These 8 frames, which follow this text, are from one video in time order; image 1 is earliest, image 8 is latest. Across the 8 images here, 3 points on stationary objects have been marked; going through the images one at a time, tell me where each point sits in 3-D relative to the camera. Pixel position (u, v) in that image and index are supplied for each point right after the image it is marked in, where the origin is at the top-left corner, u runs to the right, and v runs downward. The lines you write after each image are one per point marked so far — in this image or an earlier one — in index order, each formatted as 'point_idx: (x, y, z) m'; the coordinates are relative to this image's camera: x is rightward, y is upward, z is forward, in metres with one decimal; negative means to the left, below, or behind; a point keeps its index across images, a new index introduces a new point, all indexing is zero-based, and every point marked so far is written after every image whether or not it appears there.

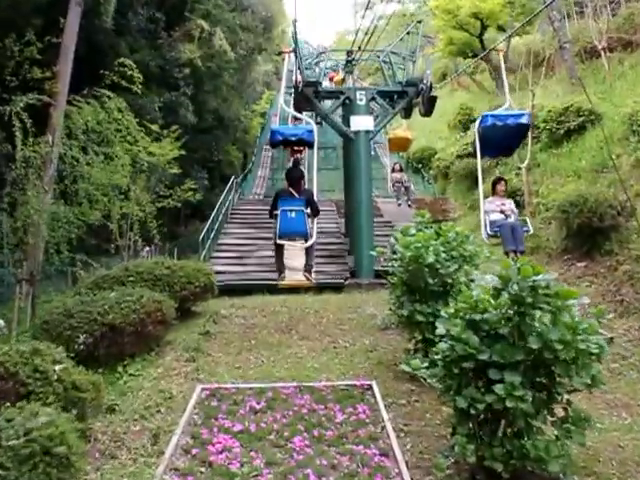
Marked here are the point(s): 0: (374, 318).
0: (+0.8, -1.2, +8.3) m
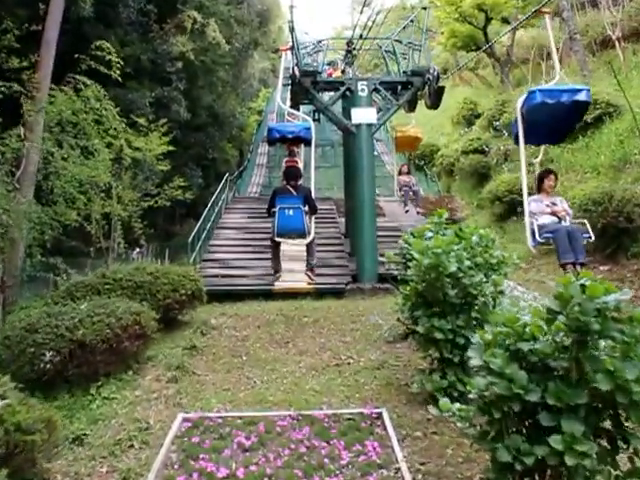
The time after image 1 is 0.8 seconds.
0: (+0.8, -1.2, +7.5) m
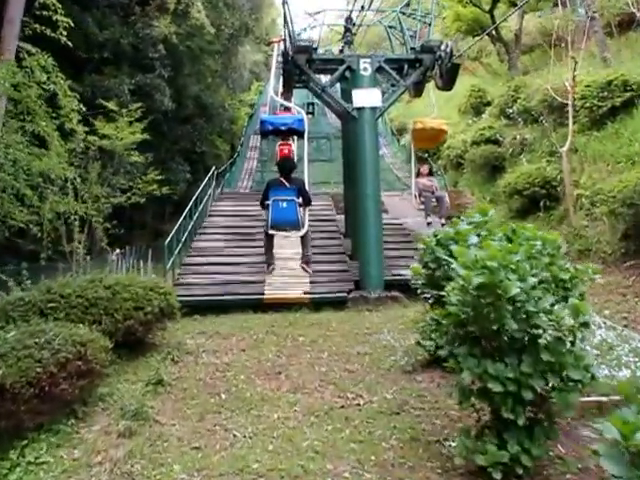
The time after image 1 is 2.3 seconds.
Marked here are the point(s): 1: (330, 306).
0: (+0.8, -1.3, +6.1) m
1: (+0.2, -1.1, +8.9) m
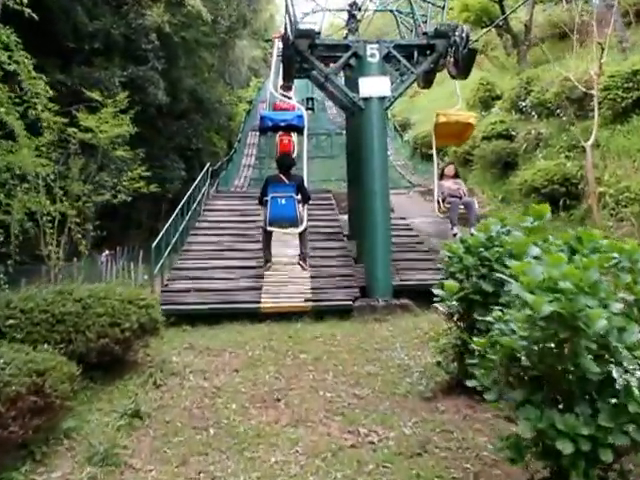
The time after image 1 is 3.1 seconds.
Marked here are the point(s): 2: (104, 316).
0: (+0.9, -1.3, +5.3) m
1: (+0.2, -1.1, +8.1) m
2: (-2.0, -0.7, +4.9) m
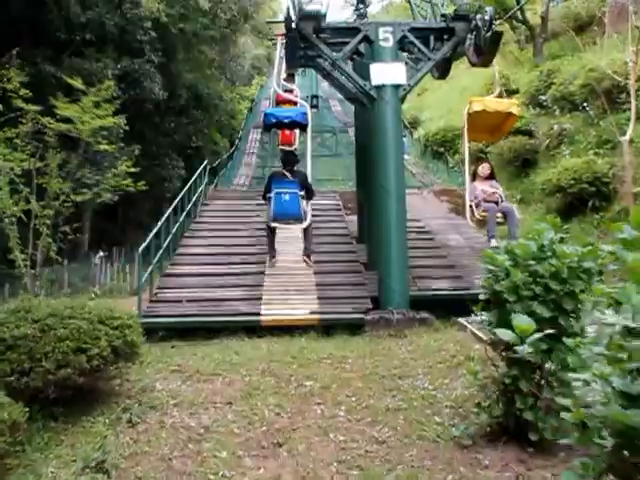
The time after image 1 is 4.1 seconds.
0: (+0.9, -1.4, +4.4) m
1: (+0.3, -1.2, +7.2) m
2: (-1.9, -0.7, +4.0) m
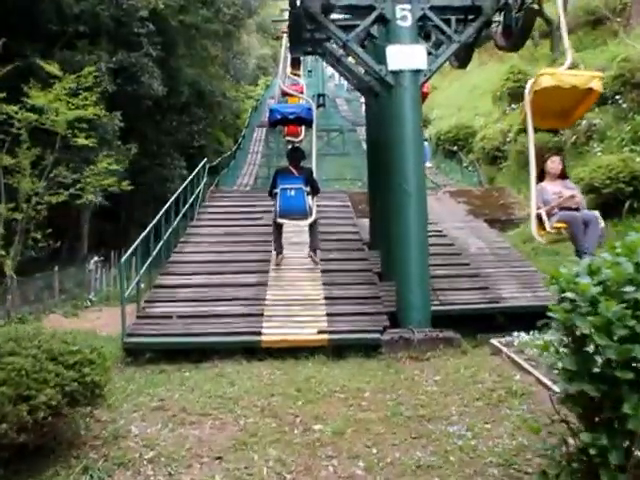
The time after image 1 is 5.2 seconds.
0: (+1.0, -1.5, +3.5) m
1: (+0.4, -1.3, +6.3) m
2: (-1.8, -0.8, +3.1) m
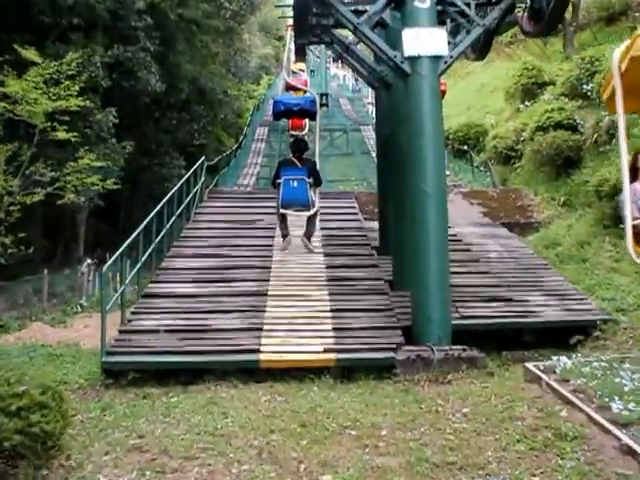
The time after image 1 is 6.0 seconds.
0: (+1.1, -1.5, +2.8) m
1: (+0.5, -1.4, +5.5) m
2: (-1.7, -0.9, +2.3) m
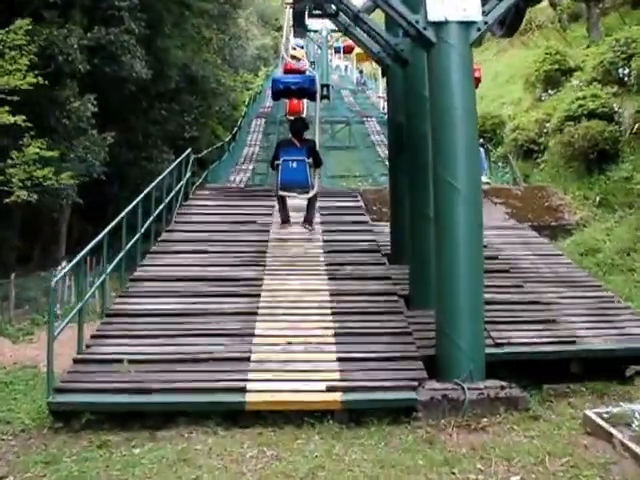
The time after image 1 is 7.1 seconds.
0: (+1.1, -1.6, +1.6) m
1: (+0.5, -1.4, +4.4) m
2: (-1.7, -1.0, +1.2) m
